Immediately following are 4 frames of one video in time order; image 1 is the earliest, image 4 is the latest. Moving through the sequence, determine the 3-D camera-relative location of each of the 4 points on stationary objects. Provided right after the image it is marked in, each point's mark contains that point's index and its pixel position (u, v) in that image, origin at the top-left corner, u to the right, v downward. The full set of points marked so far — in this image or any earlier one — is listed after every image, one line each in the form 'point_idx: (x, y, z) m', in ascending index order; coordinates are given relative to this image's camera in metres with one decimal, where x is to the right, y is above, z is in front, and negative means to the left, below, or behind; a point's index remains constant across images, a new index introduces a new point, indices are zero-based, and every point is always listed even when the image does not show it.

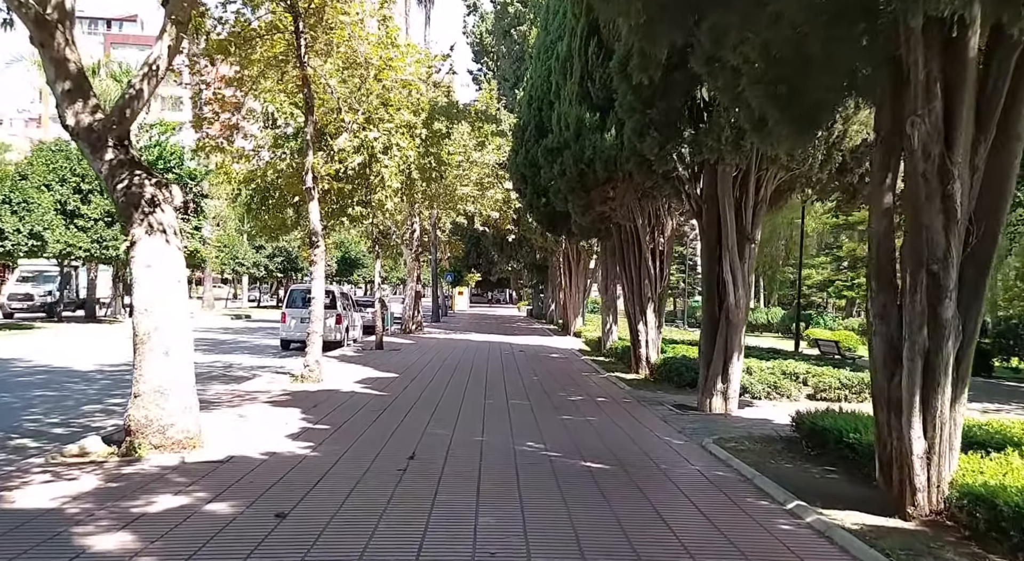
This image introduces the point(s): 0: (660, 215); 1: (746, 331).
0: (+3.1, +1.4, +16.7) m
1: (+3.4, -0.7, +11.7) m
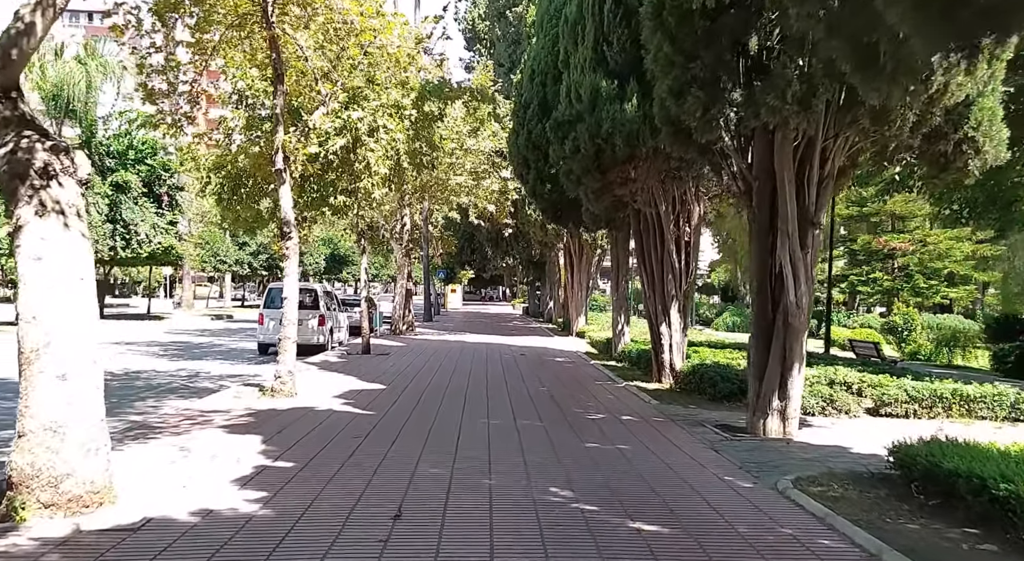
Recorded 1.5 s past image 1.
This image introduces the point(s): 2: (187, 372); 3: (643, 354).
0: (+3.2, +1.5, +14.5) m
1: (+3.6, -0.7, +9.6) m
2: (-7.5, -2.1, +18.4) m
3: (+2.9, -1.6, +17.3) m
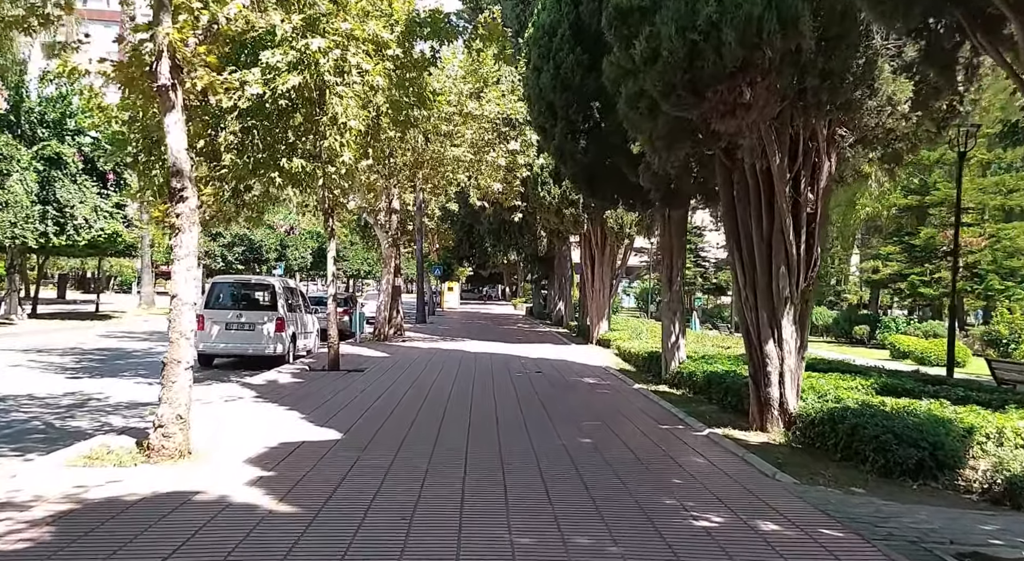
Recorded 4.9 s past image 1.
0: (+3.5, +1.6, +9.4) m
1: (+3.9, -0.6, +4.4) m
2: (-7.2, -1.9, +13.2) m
3: (+3.2, -1.5, +12.2) m
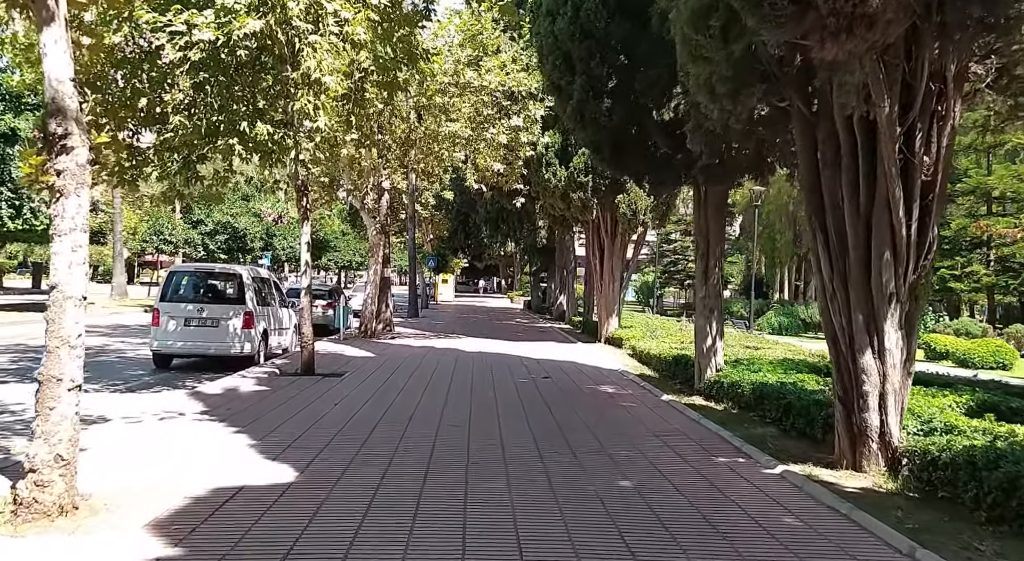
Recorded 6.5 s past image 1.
0: (+3.6, +1.6, +7.0) m
1: (+4.1, -0.6, +2.1) m
2: (-7.1, -1.8, +10.7) m
3: (+3.3, -1.4, +9.8) m
